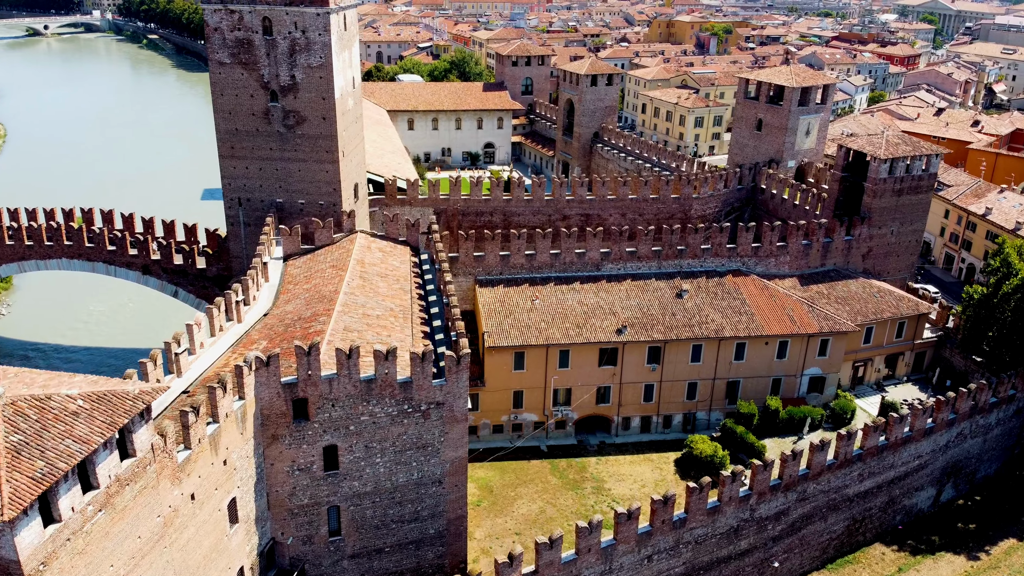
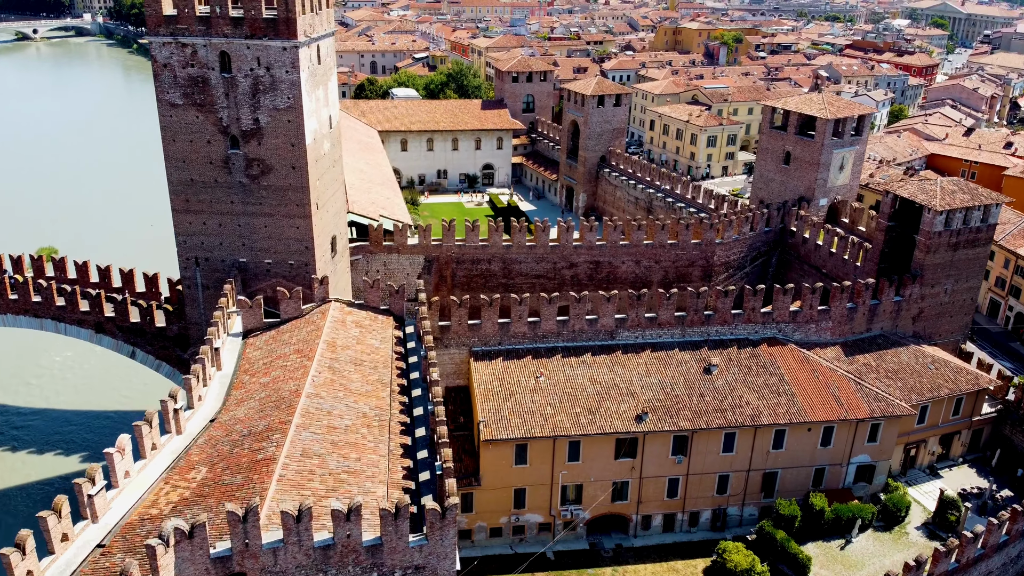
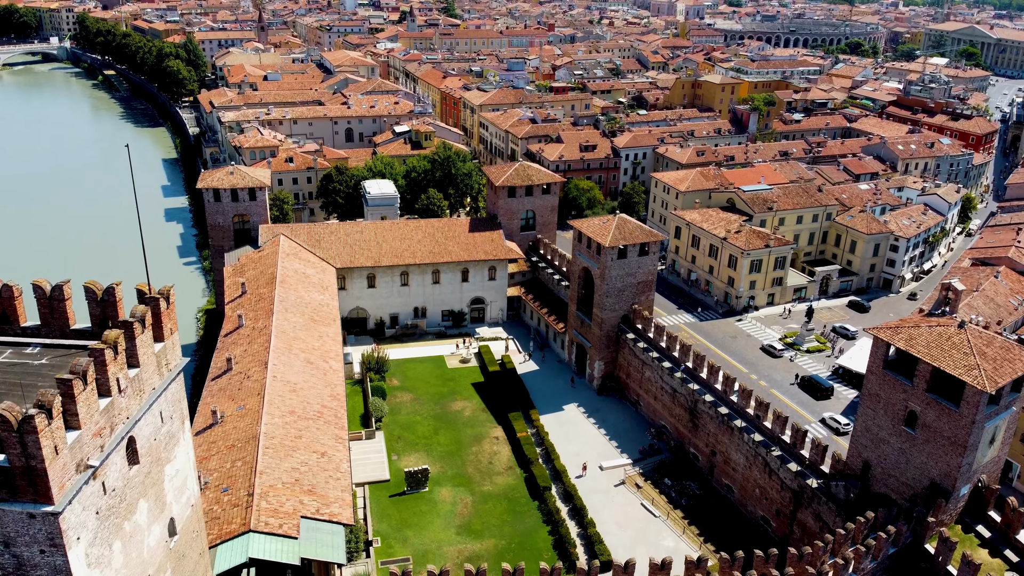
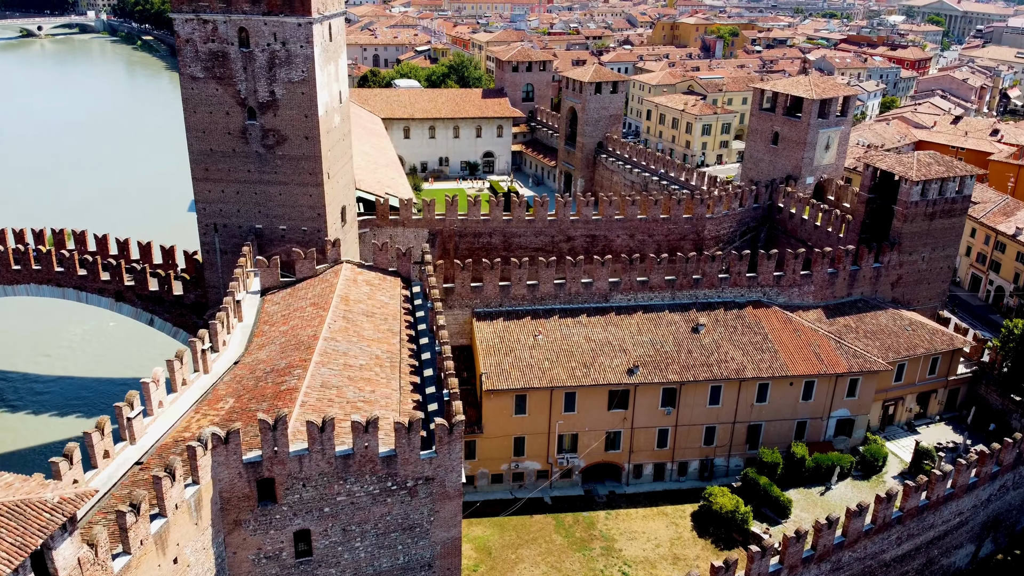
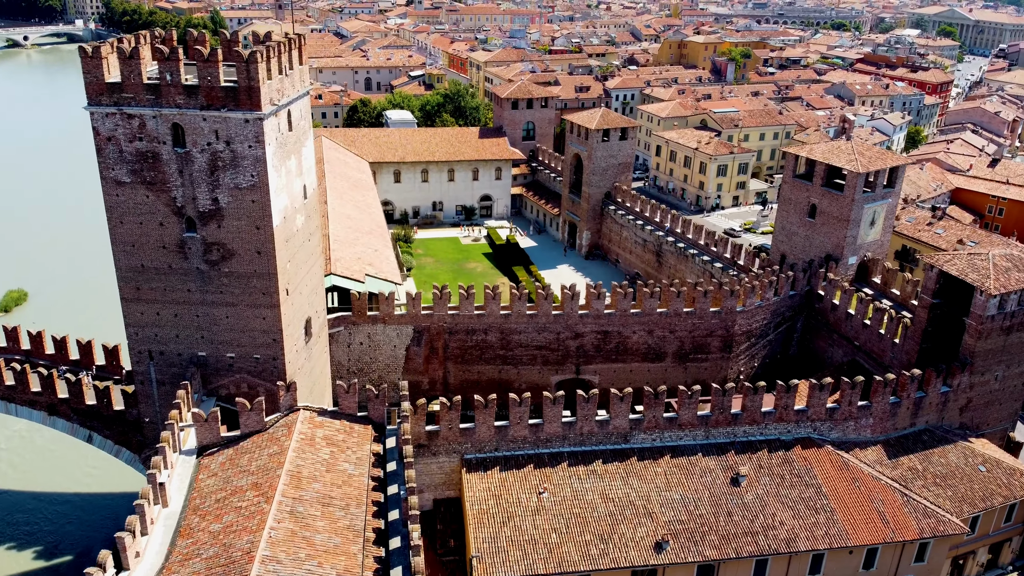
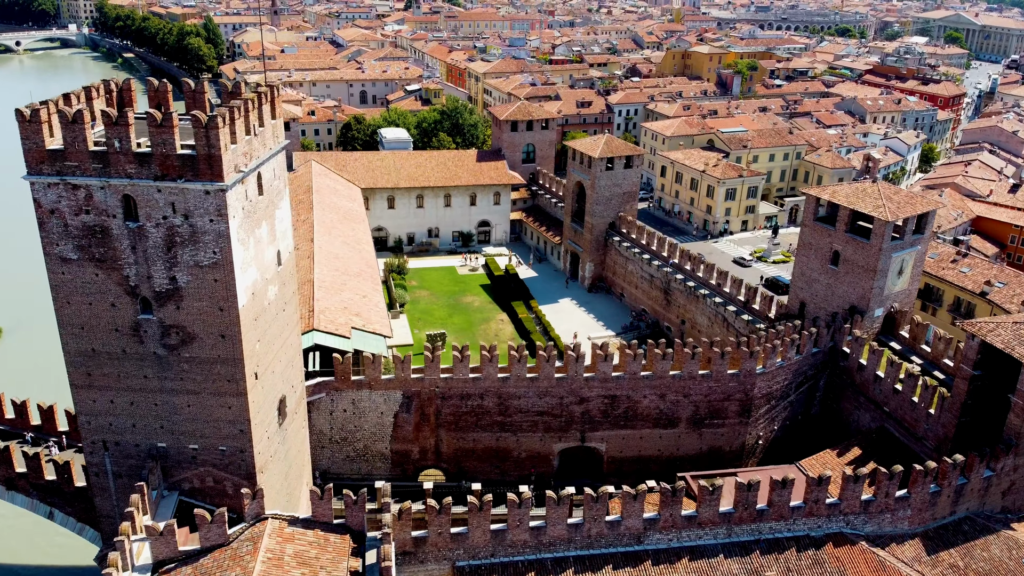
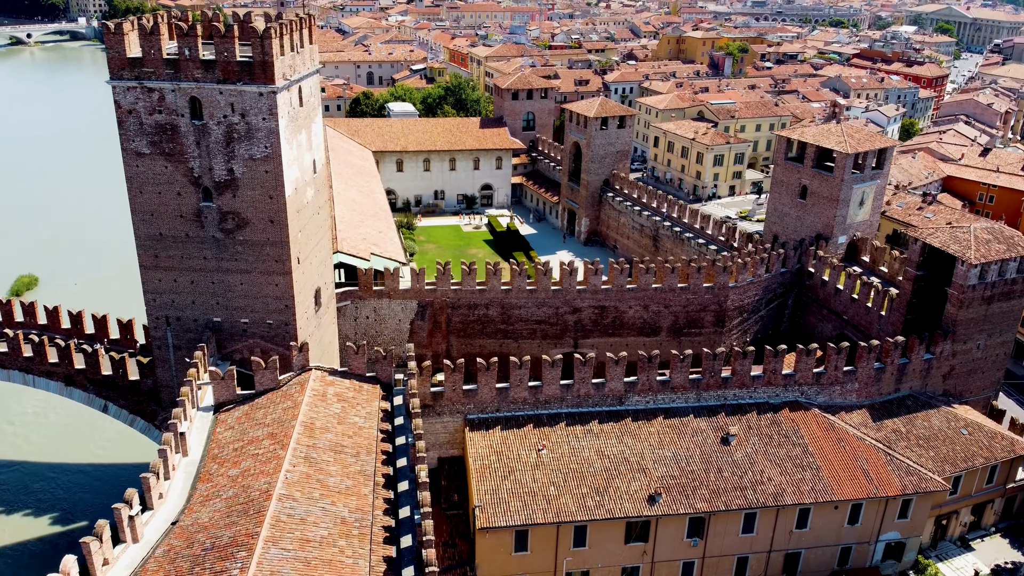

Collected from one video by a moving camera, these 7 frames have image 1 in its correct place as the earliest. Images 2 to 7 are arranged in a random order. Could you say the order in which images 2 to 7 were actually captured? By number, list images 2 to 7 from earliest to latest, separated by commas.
4, 2, 7, 5, 6, 3
